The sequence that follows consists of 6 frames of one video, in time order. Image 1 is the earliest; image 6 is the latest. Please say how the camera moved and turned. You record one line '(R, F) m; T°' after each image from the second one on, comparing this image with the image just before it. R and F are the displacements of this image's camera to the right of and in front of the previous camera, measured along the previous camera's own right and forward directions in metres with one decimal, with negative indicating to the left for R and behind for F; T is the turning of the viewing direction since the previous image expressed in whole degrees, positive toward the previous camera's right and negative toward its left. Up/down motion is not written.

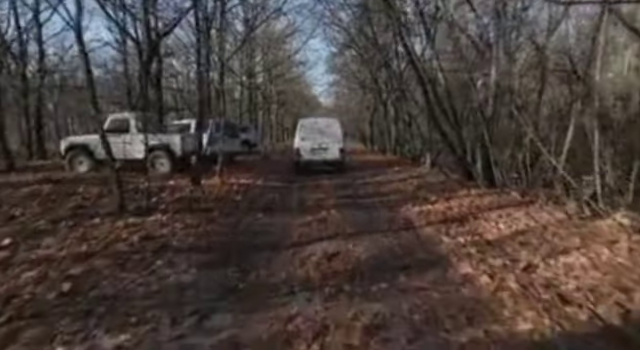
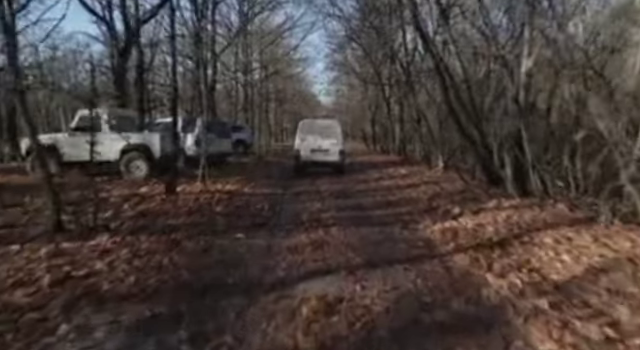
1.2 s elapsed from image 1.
(+0.1, +2.5) m; 0°
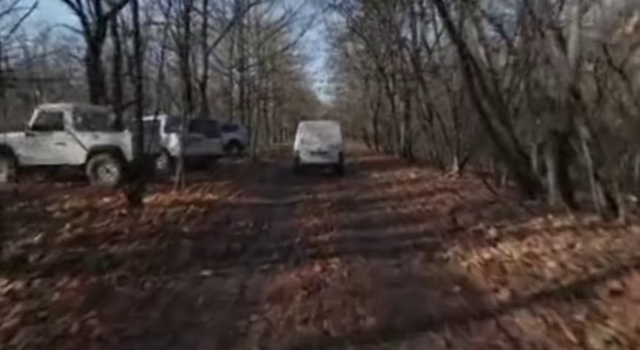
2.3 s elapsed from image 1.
(+0.1, +2.5) m; 0°
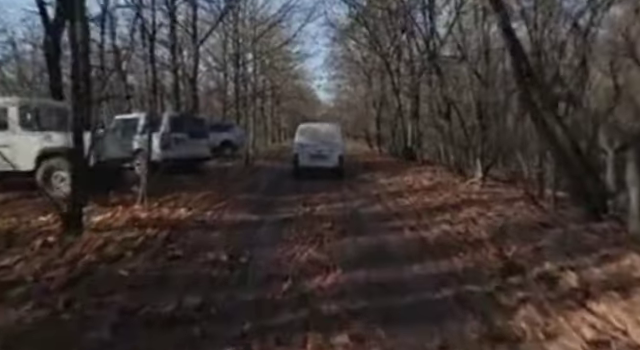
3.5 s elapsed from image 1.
(0.0, +2.8) m; 0°
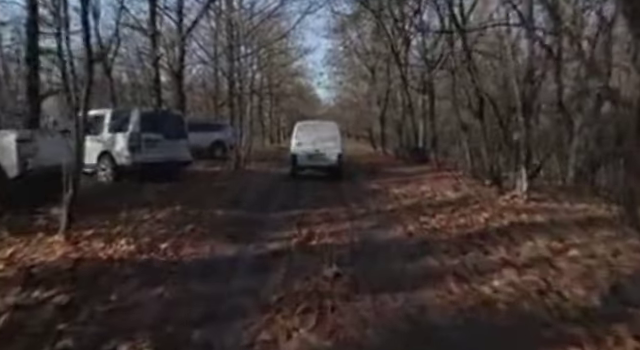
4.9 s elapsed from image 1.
(0.0, +3.4) m; 0°
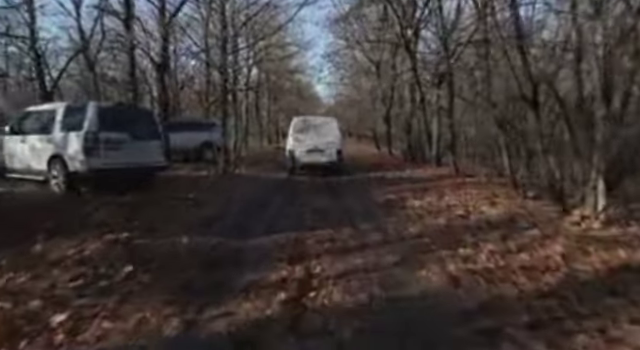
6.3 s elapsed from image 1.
(0.0, +3.3) m; 0°
